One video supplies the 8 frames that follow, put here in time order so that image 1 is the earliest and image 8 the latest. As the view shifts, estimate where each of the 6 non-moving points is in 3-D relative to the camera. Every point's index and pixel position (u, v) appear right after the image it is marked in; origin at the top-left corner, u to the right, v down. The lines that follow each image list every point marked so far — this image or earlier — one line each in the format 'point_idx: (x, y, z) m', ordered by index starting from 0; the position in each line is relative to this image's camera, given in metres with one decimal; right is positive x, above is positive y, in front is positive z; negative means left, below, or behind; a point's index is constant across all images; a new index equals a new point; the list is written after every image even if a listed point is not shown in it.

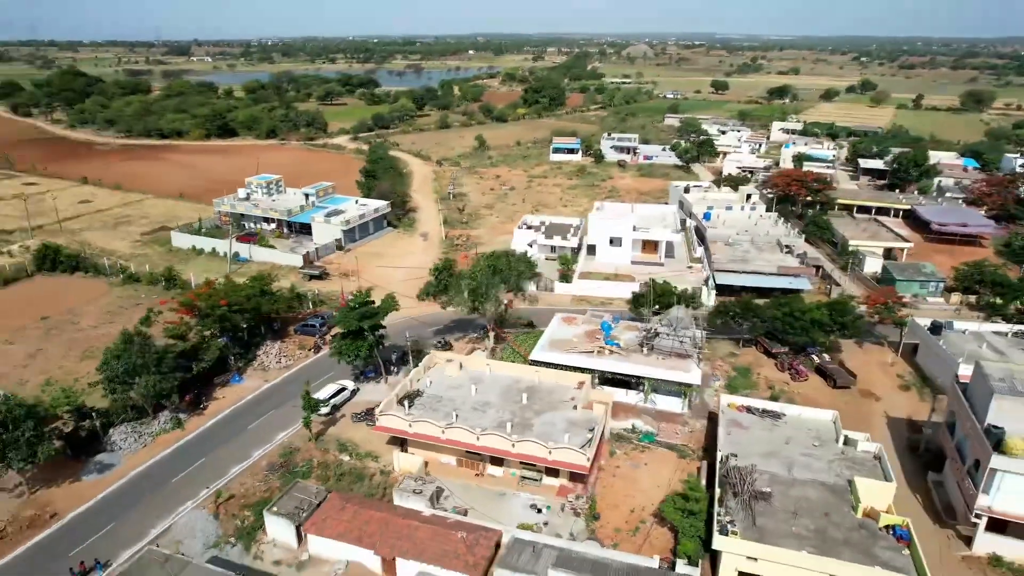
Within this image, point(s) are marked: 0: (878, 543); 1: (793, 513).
0: (+6.7, -4.8, +12.2) m
1: (+5.4, -4.5, +13.0) m
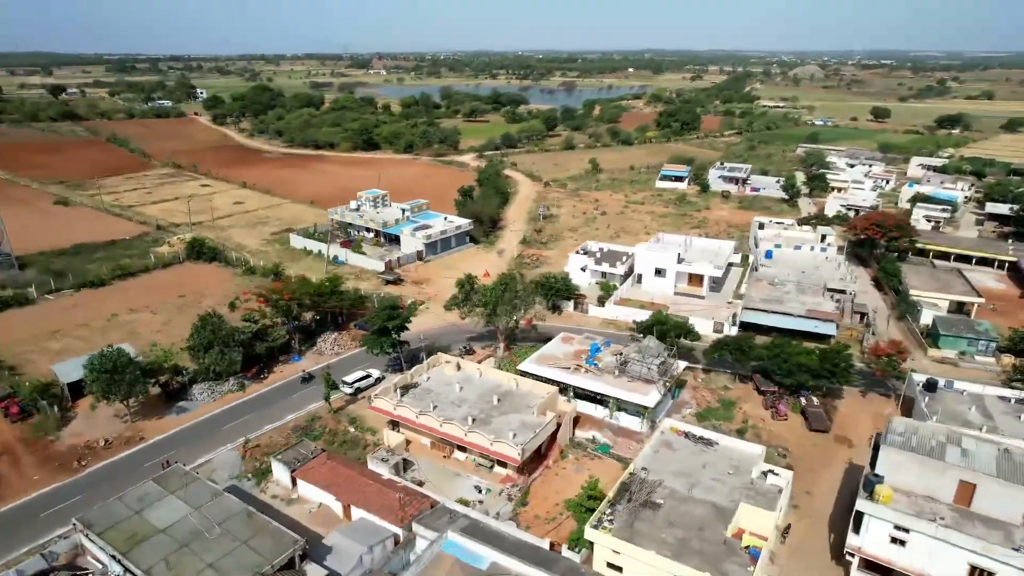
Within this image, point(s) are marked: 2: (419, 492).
0: (+4.6, -5.8, +13.9) m
1: (+3.5, -5.4, +15.0) m
2: (-2.4, -5.3, +16.8) m
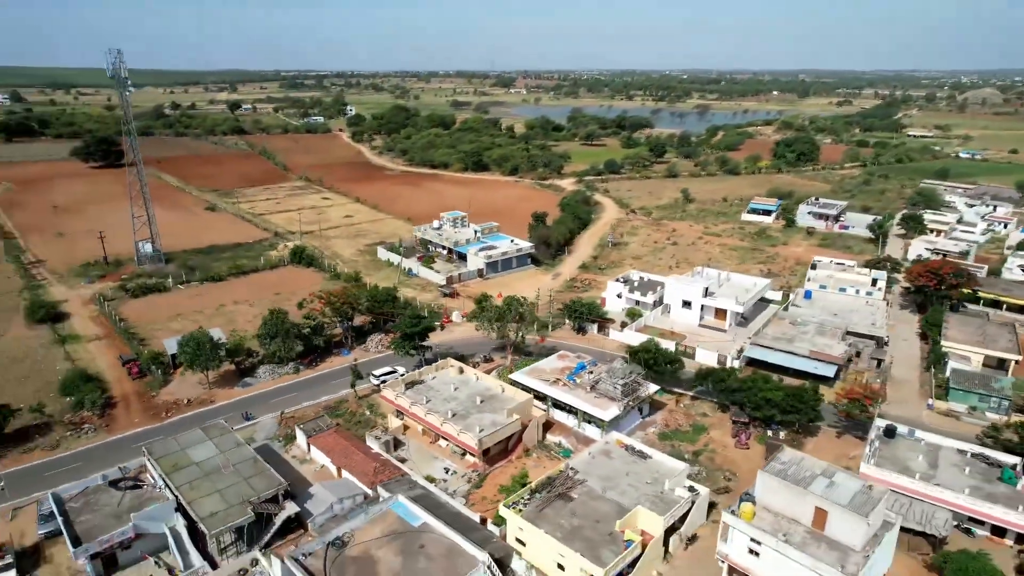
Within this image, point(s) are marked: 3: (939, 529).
0: (+2.4, -6.6, +16.8) m
1: (+1.6, -6.2, +18.1) m
2: (-3.8, -5.7, +21.1) m
3: (+12.0, -6.8, +18.5) m
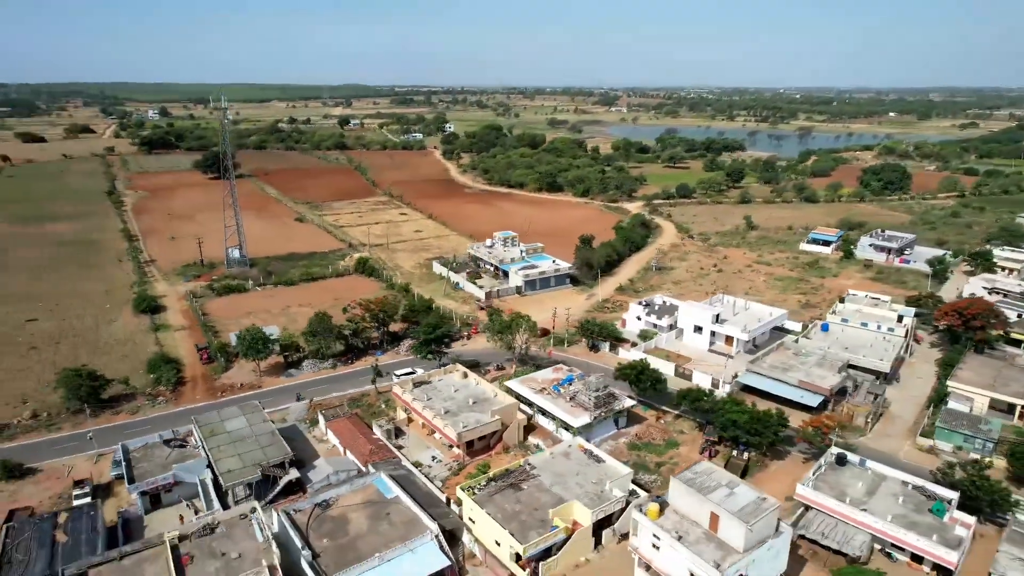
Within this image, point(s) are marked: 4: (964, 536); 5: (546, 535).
0: (+0.7, -7.3, +19.8) m
1: (+0.2, -6.8, +21.2) m
2: (-4.7, -6.2, +24.9) m
3: (+10.5, -8.0, +20.0) m
4: (+13.6, -7.4, +19.7) m
5: (+0.9, -7.4, +19.3) m
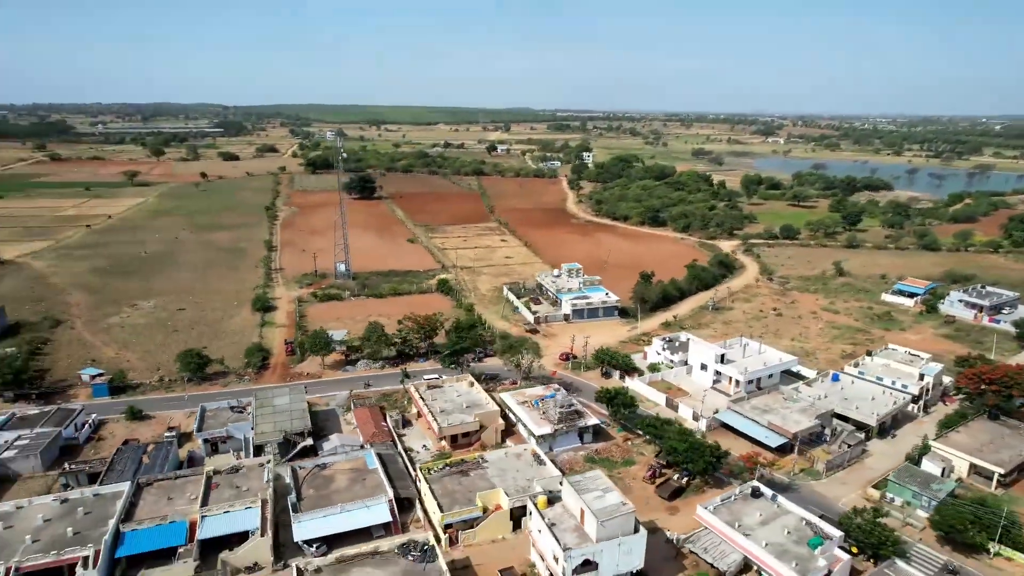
0: (-1.9, -8.4, +25.2) m
1: (-2.1, -7.9, +26.7) m
2: (-5.9, -7.1, +31.5) m
3: (+7.5, -9.8, +23.1) m
4: (+10.5, -9.4, +22.1) m
5: (-1.9, -8.5, +24.7) m
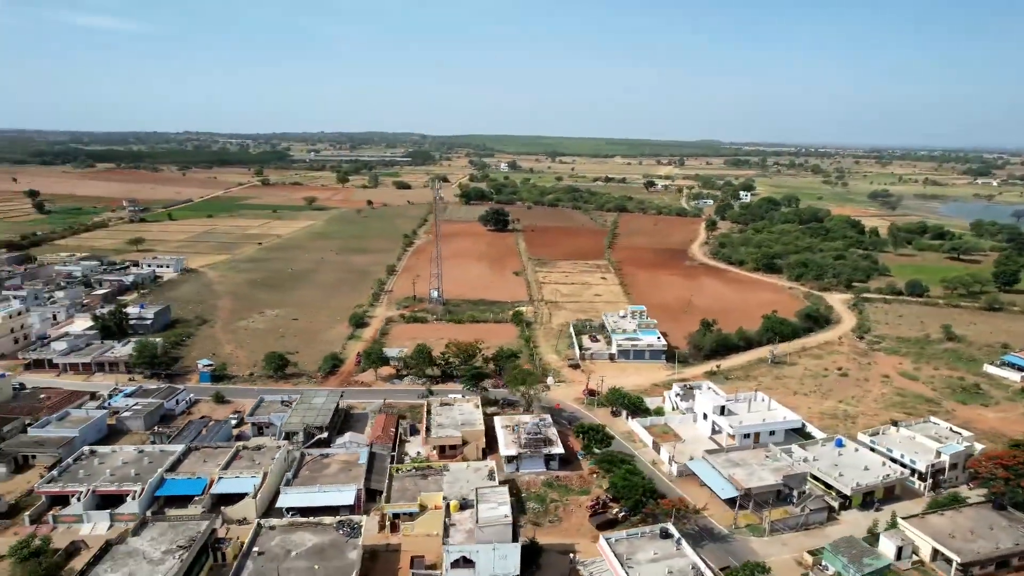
0: (-4.9, -9.9, +30.4) m
1: (-4.6, -9.5, +32.0) m
2: (-6.9, -8.7, +37.6) m
3: (+3.5, -11.8, +25.9) m
4: (+6.2, -11.7, +24.1) m
5: (-5.0, -10.0, +30.0) m
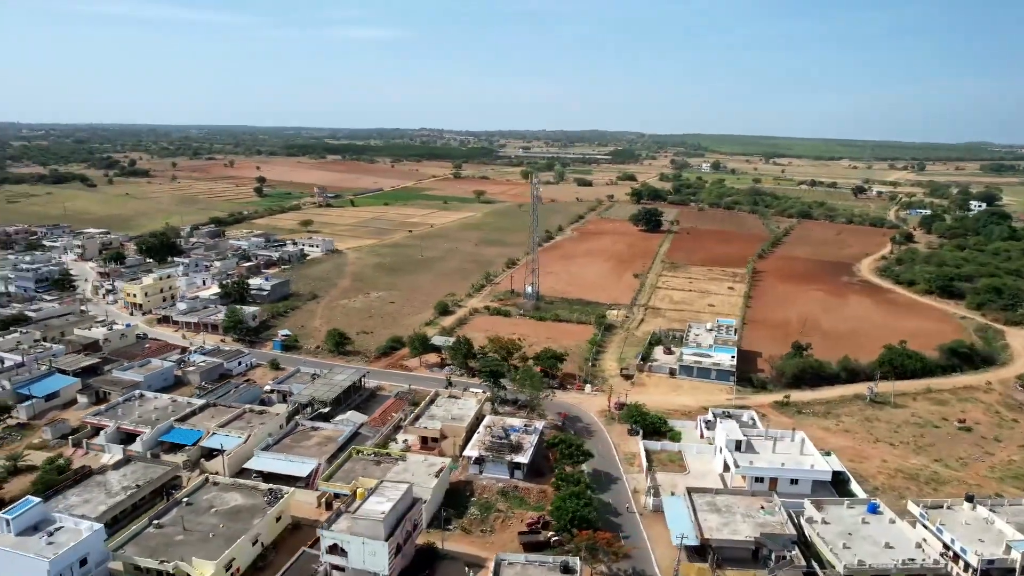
0: (-7.9, -9.2, +31.0) m
1: (-7.1, -8.9, +32.3) m
2: (-7.4, -7.9, +38.4) m
3: (-1.6, -11.7, +24.0) m
4: (+0.3, -11.8, +21.4) m
5: (-8.2, -9.3, +30.6) m
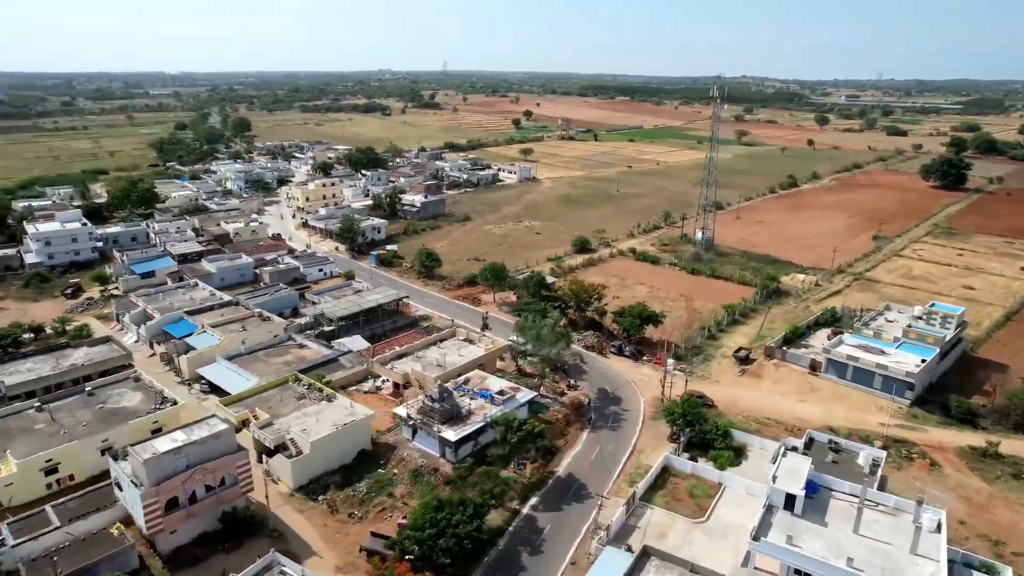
0: (-10.4, -4.7, +25.4) m
1: (-9.1, -4.5, +26.3) m
2: (-6.5, -3.3, +31.8) m
3: (-8.2, -8.4, +16.7) m
4: (-7.7, -8.8, +13.5) m
5: (-10.8, -4.8, +25.2) m
